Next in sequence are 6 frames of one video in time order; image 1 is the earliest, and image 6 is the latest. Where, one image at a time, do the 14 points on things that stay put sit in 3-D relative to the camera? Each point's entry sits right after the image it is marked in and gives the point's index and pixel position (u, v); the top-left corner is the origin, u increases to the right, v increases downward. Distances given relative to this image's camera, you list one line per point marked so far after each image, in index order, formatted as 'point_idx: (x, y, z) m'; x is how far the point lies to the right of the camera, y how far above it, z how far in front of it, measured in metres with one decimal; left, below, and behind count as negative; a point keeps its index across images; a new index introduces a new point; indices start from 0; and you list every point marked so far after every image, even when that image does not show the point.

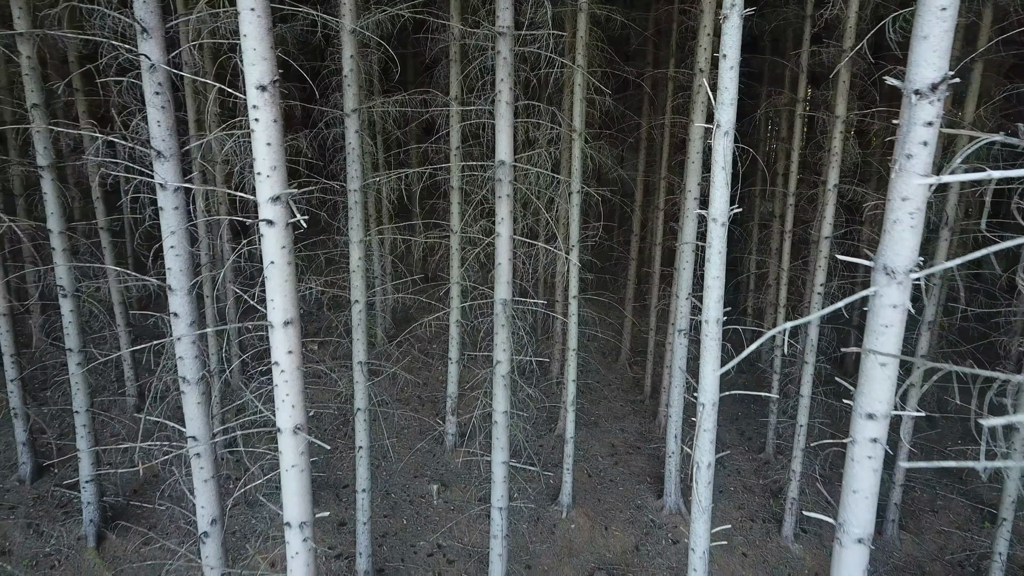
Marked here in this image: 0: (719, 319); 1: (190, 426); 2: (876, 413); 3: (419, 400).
0: (+1.7, -0.3, +4.8) m
1: (-3.3, -1.4, +5.9) m
2: (+2.3, -0.8, +3.6) m
3: (-2.1, -2.6, +13.3) m
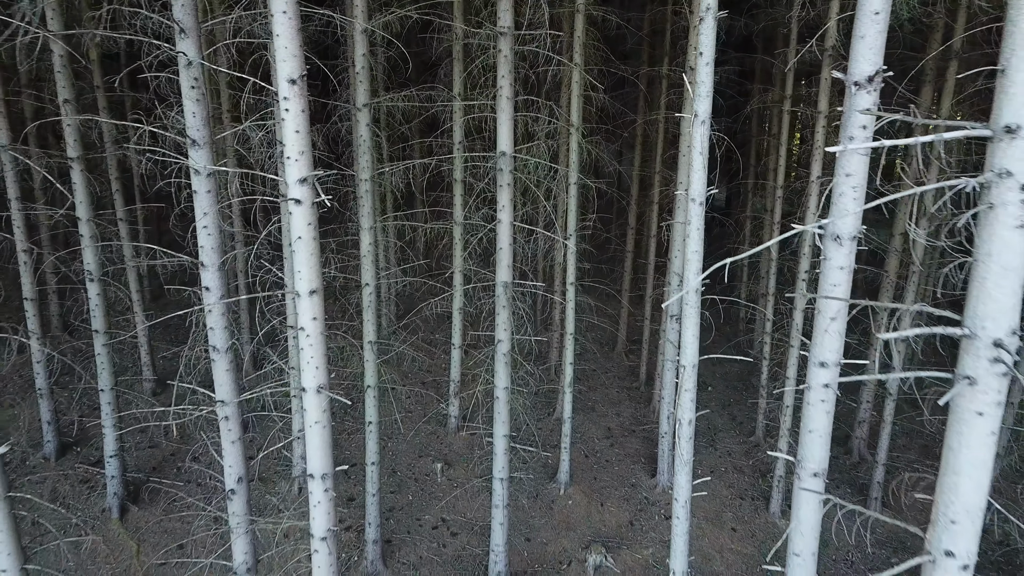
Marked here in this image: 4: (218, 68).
0: (+1.7, 0.0, +5.4) m
1: (-3.2, -1.1, +6.4) m
2: (+2.3, -0.5, +4.2) m
3: (-2.1, -2.3, +13.9) m
4: (-3.1, +2.3, +6.2) m
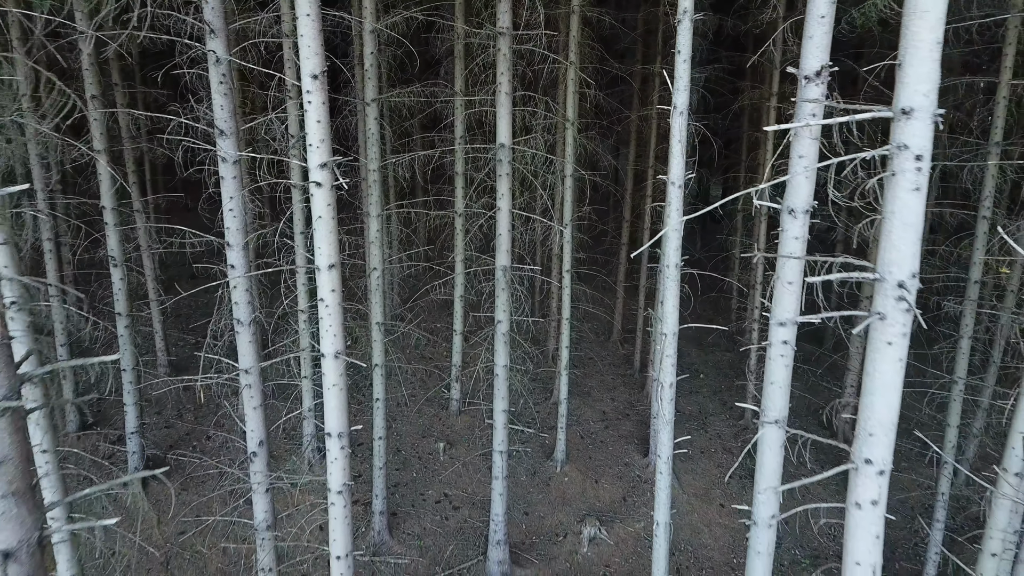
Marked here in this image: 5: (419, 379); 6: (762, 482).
0: (+1.7, +0.2, +6.0) m
1: (-3.3, -0.9, +7.0) m
2: (+2.3, -0.3, +4.8) m
3: (-2.2, -2.1, +14.5) m
4: (-3.2, +2.6, +6.8) m
5: (-2.3, -2.3, +14.5) m
6: (+2.2, -1.7, +5.1) m
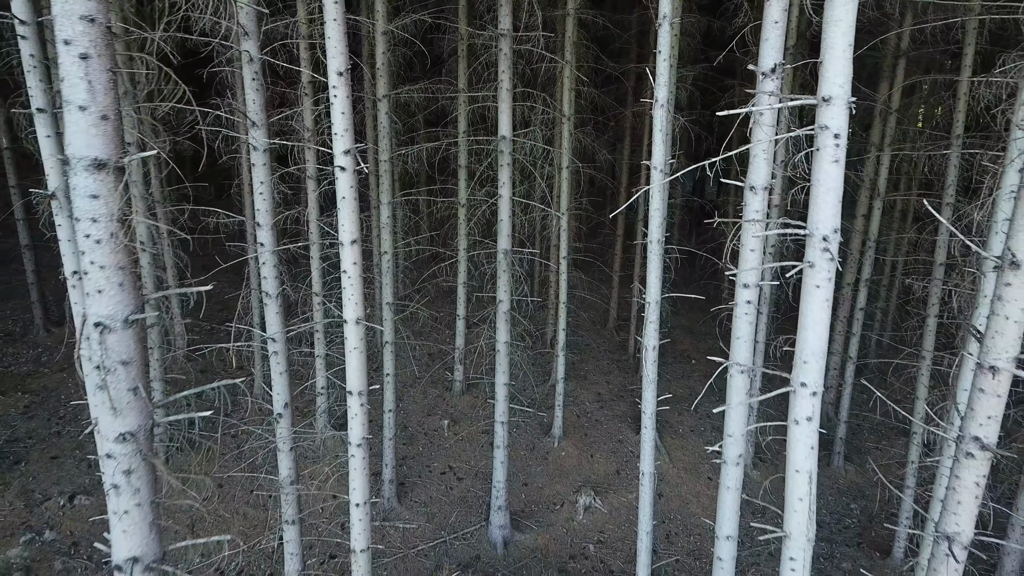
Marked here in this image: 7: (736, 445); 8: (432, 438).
0: (+1.7, +0.6, +6.8) m
1: (-3.3, -0.6, +7.8) m
2: (+2.3, +0.1, +5.6) m
3: (-2.2, -1.7, +15.2) m
4: (-3.1, +2.9, +7.6) m
5: (-2.3, -2.0, +15.2) m
6: (+2.2, -1.4, +5.9) m
7: (+2.3, -1.6, +5.9) m
8: (-1.8, -3.4, +13.1) m
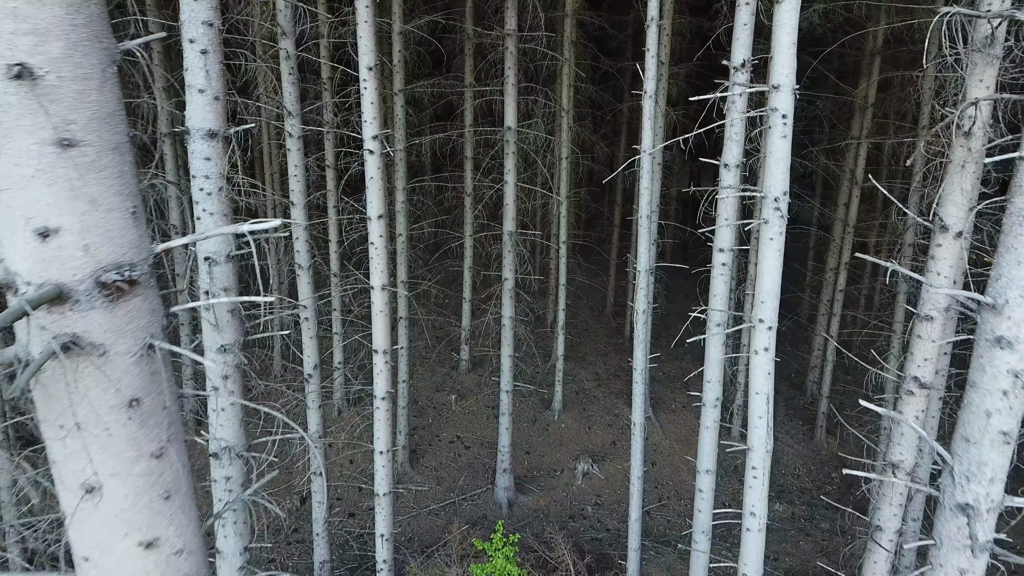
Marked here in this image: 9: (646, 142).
0: (+1.8, +1.0, +7.7) m
1: (-3.2, -0.1, +8.7) m
2: (+2.4, +0.5, +6.5) m
3: (-2.1, -1.3, +16.2) m
4: (-3.0, +3.3, +8.5) m
5: (-2.3, -1.5, +16.2) m
6: (+2.3, -1.0, +6.8) m
7: (+2.4, -1.2, +6.9) m
8: (-1.7, -3.0, +14.1) m
9: (+1.8, +1.9, +7.6) m
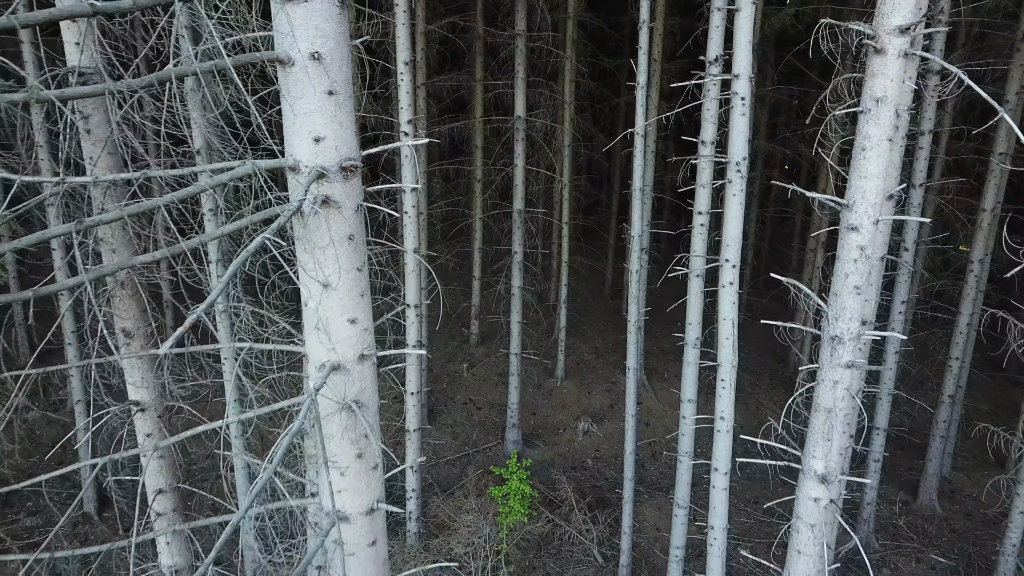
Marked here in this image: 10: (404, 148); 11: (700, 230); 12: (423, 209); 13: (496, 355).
0: (+2.0, +1.6, +9.1) m
1: (-3.0, +0.5, +10.1) m
2: (+2.6, +1.1, +7.9) m
3: (-1.9, -0.7, +17.6) m
4: (-2.8, +3.9, +9.9) m
5: (-2.1, -0.9, +17.6) m
6: (+2.5, -0.4, +8.2) m
7: (+2.6, -0.6, +8.3) m
8: (-1.5, -2.3, +15.4) m
9: (+2.0, +2.5, +9.0) m
10: (-1.7, +2.1, +8.9) m
11: (+2.6, +0.8, +8.0) m
12: (-1.9, +1.7, +12.6) m
13: (-0.4, -1.8, +16.2) m
